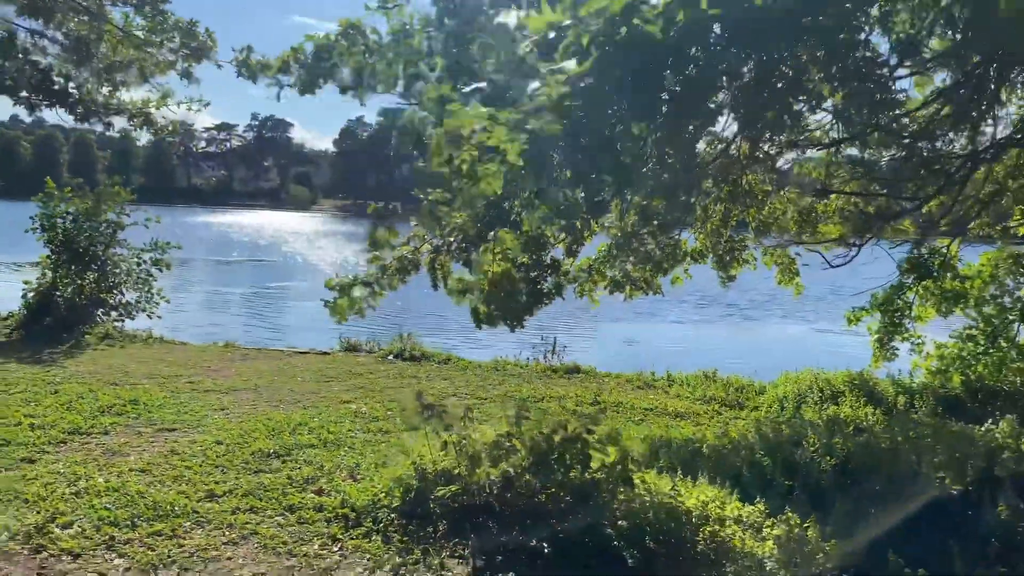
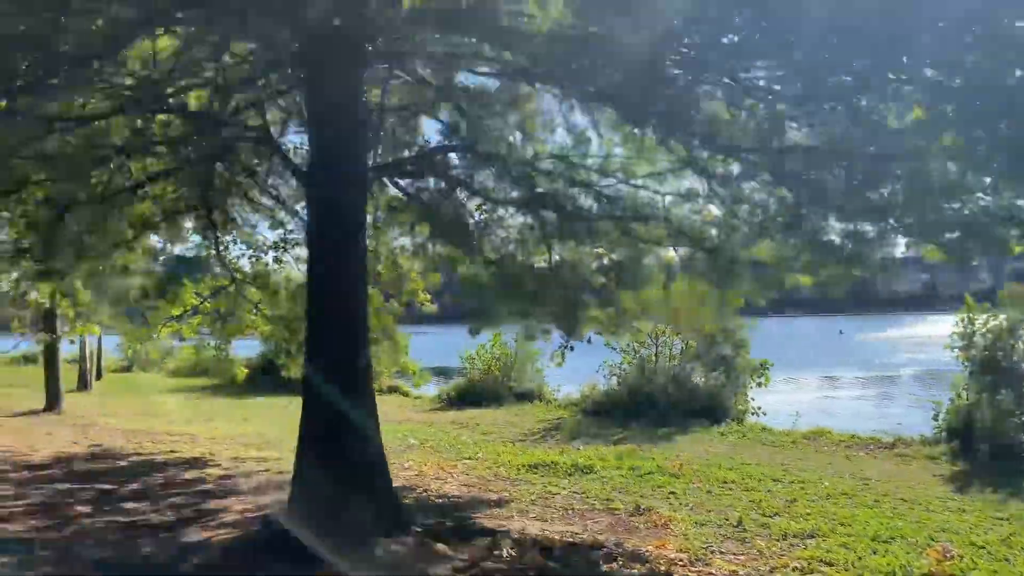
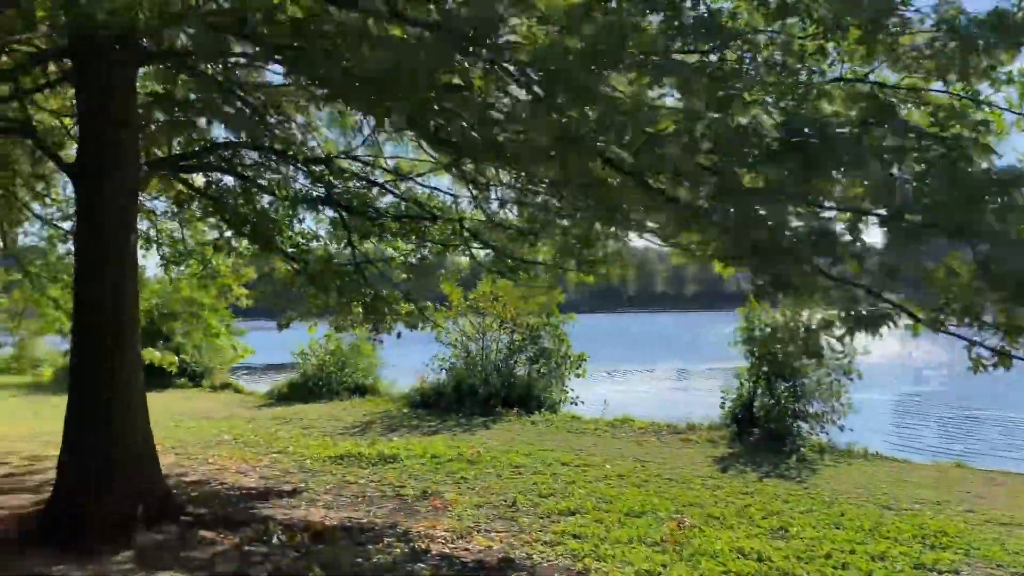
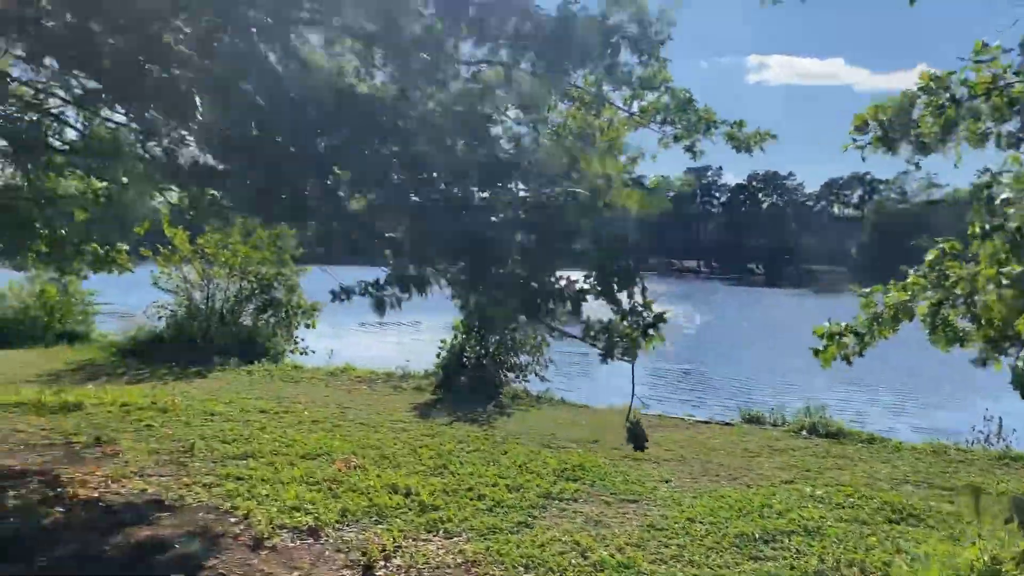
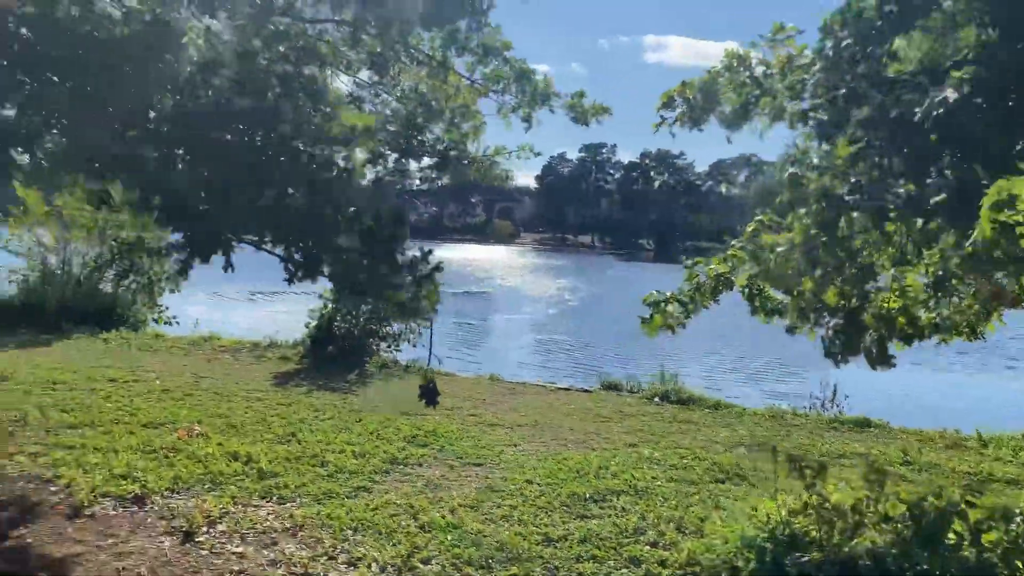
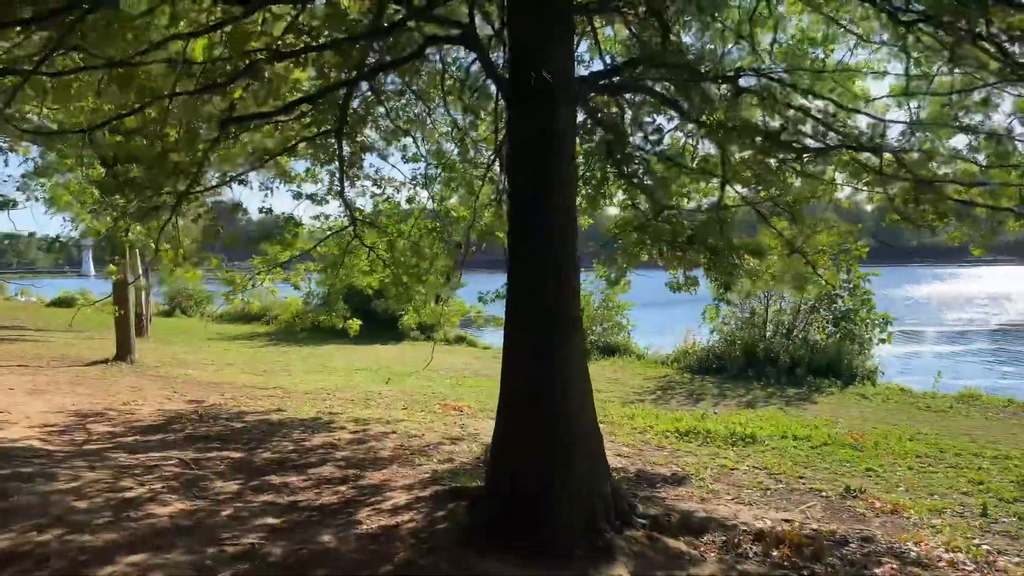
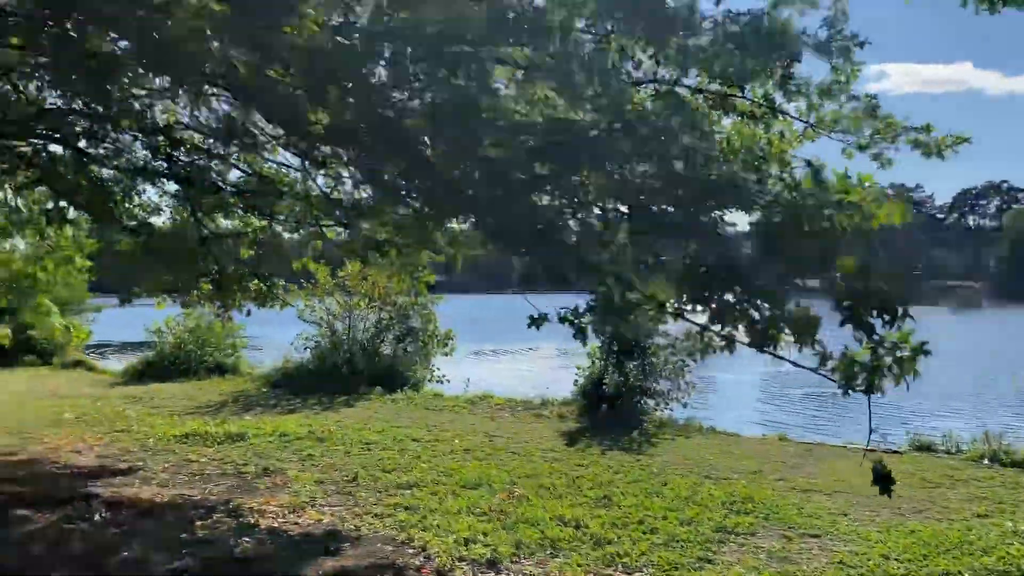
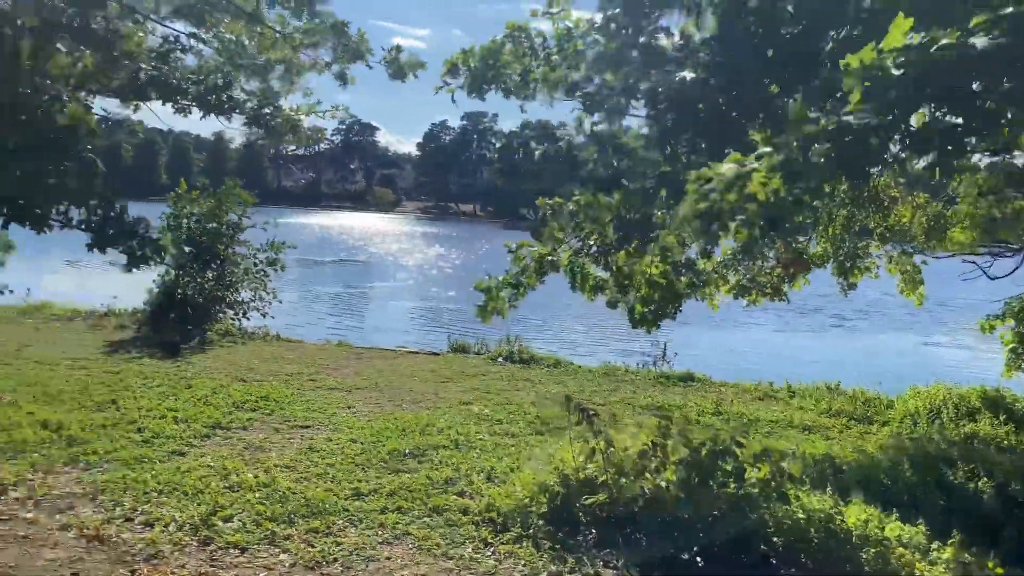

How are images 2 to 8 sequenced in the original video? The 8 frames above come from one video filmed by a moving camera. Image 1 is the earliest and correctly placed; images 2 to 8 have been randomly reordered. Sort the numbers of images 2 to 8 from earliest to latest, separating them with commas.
8, 5, 4, 7, 3, 2, 6
